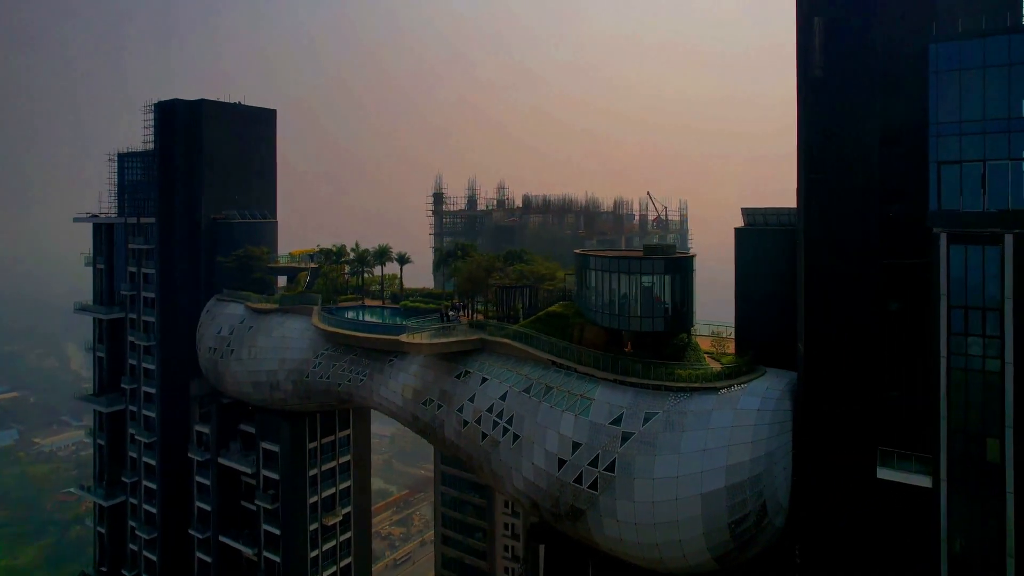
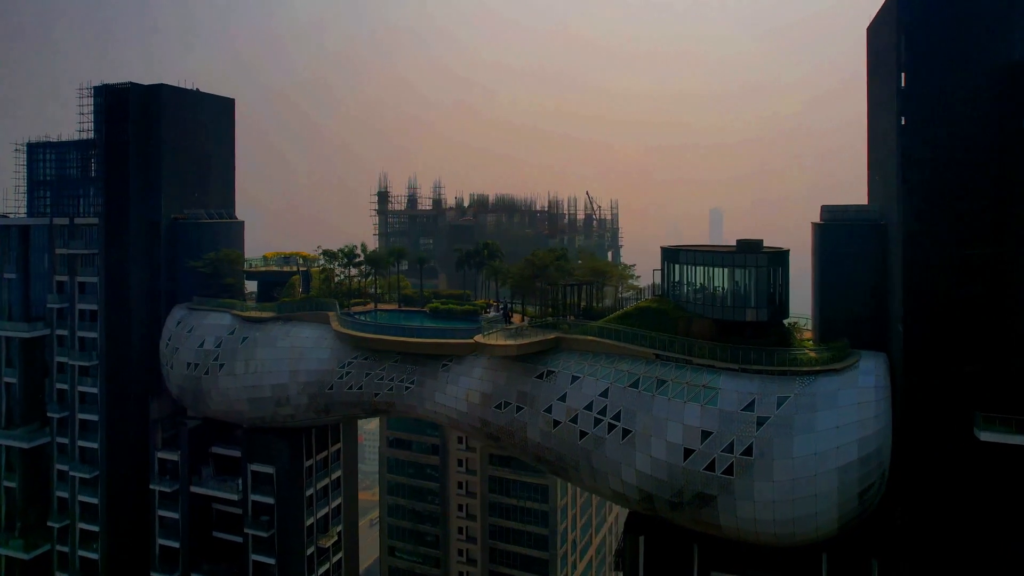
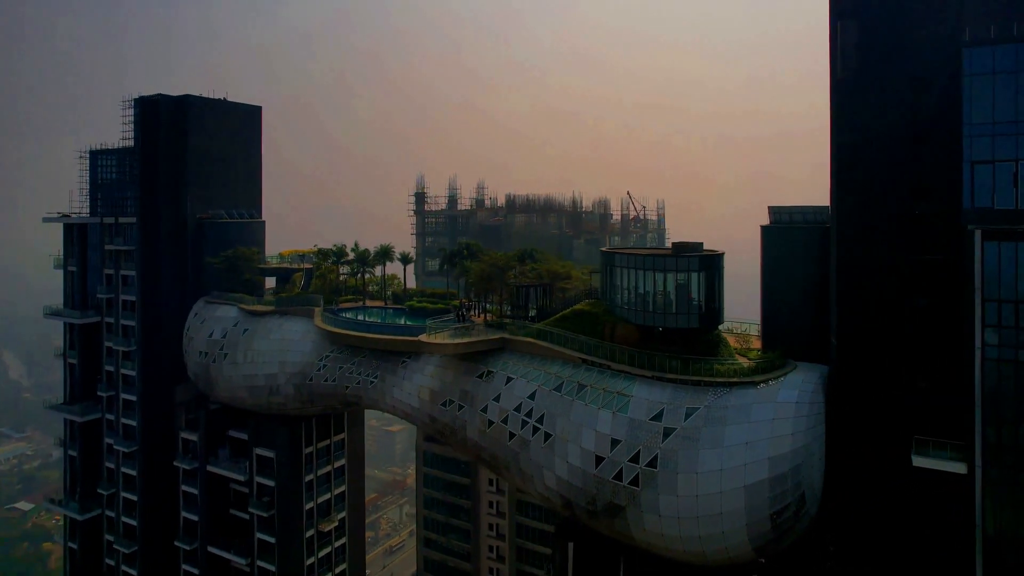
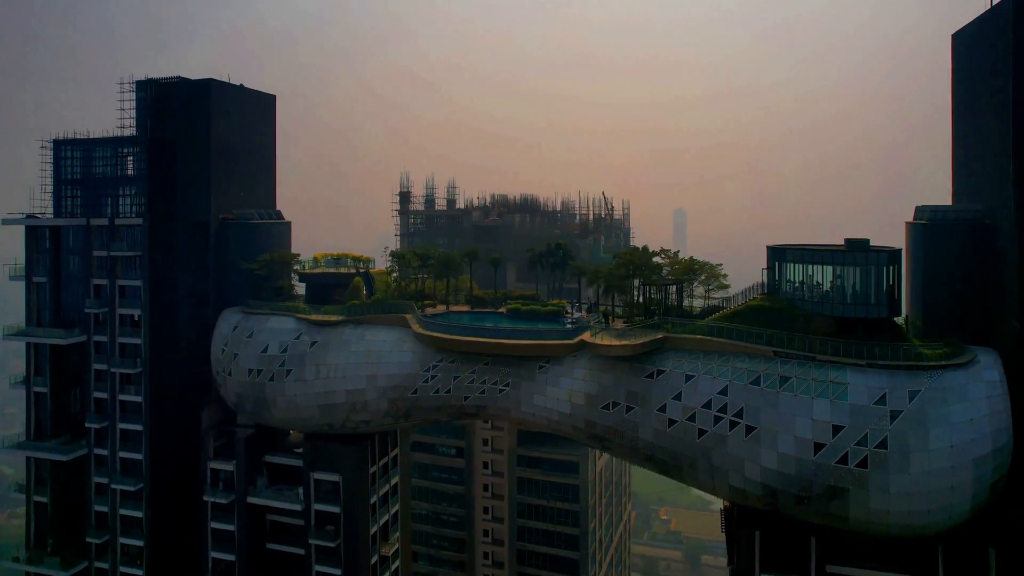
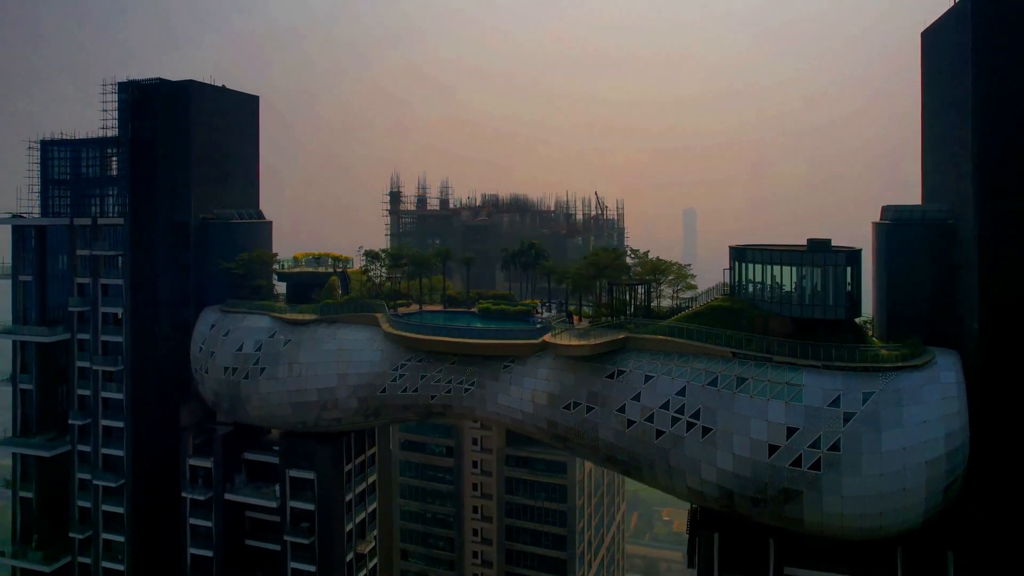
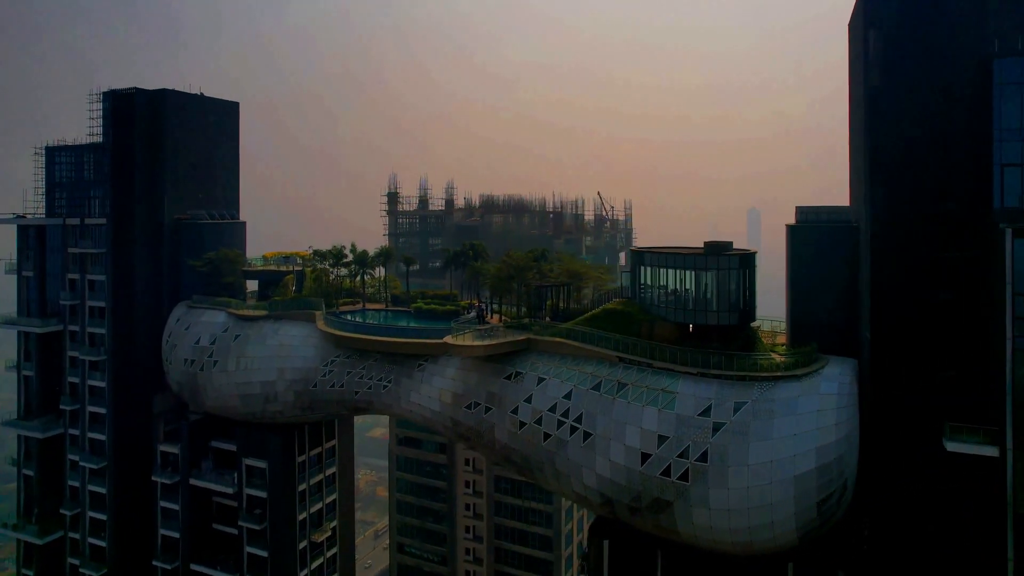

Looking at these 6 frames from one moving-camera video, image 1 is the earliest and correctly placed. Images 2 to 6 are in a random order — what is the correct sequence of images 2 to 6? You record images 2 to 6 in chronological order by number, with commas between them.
3, 6, 2, 5, 4
